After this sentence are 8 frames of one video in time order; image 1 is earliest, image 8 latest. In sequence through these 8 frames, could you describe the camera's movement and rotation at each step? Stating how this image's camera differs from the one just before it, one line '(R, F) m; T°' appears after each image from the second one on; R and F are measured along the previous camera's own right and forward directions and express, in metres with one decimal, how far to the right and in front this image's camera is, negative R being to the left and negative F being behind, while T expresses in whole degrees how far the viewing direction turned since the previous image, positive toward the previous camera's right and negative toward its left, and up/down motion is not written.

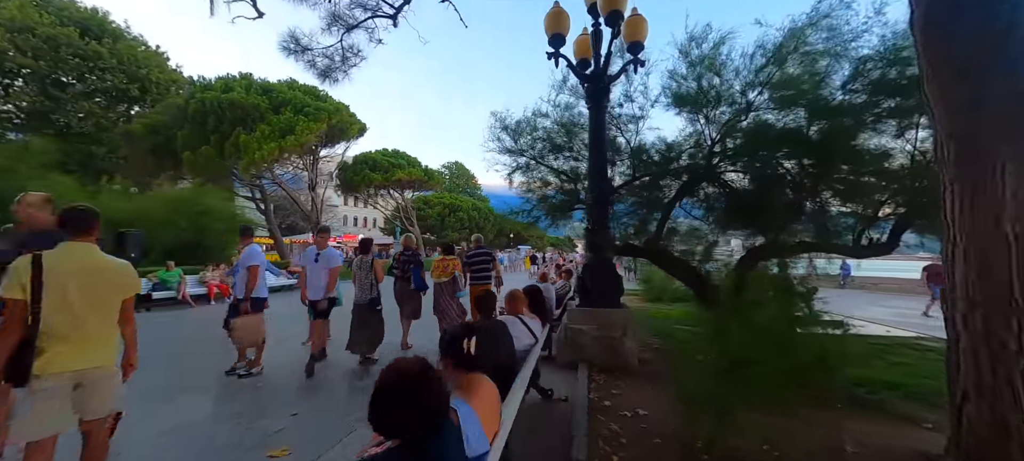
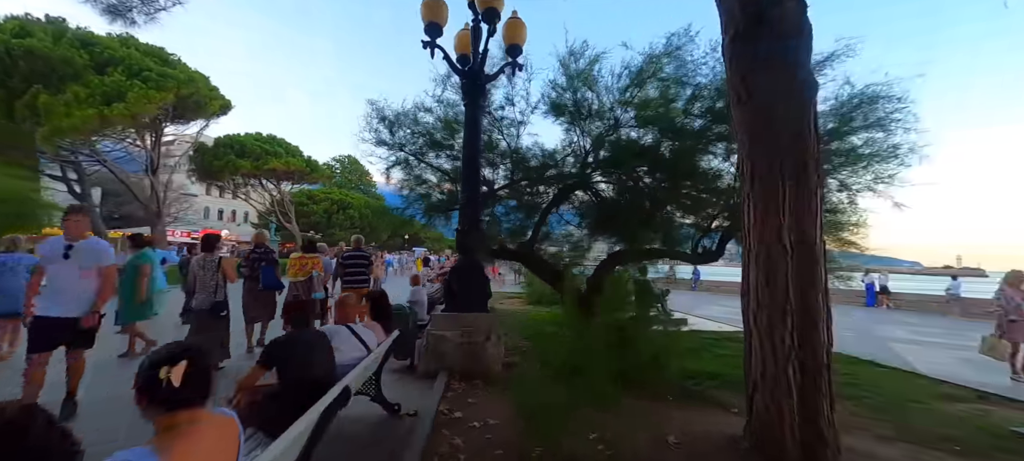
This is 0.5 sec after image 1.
(+0.3, +0.1) m; +14°
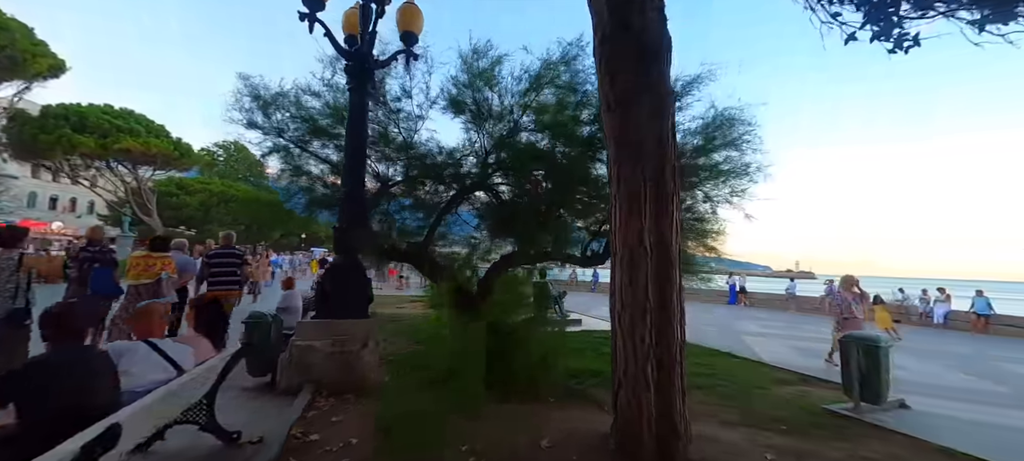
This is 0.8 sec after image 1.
(+0.2, +0.1) m; +13°
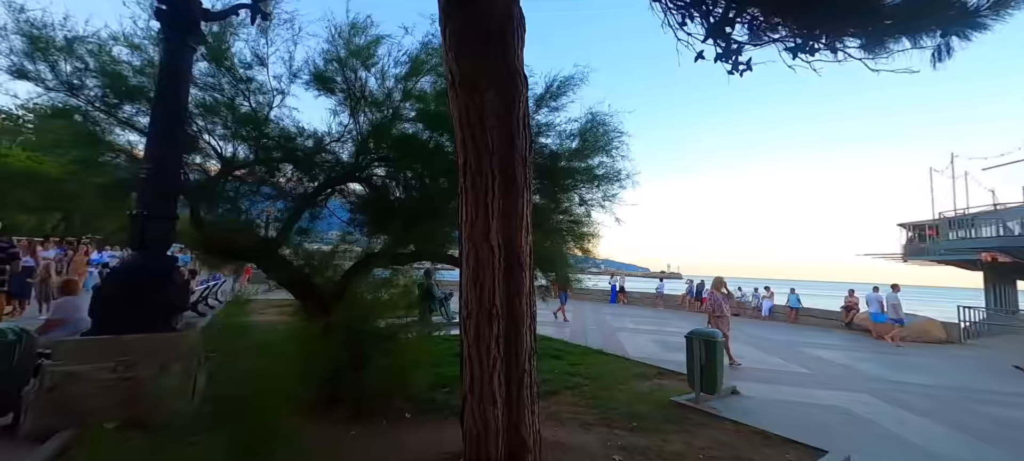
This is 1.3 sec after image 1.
(+0.4, +0.3) m; +14°
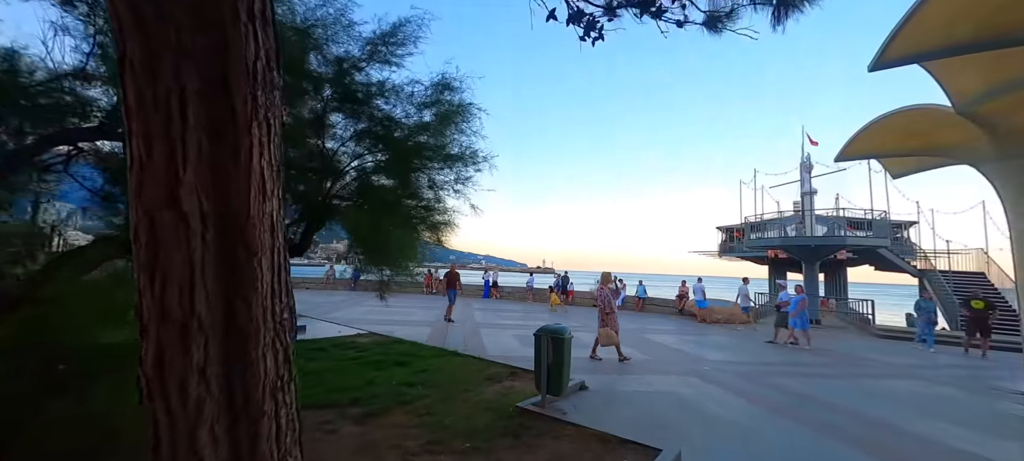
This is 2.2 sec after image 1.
(+0.5, +0.8) m; +17°
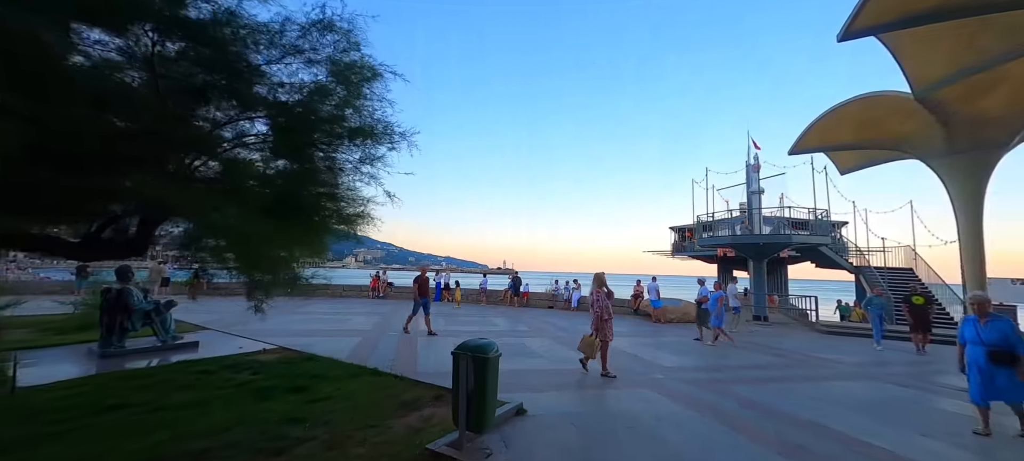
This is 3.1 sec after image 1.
(+0.4, +1.0) m; +6°
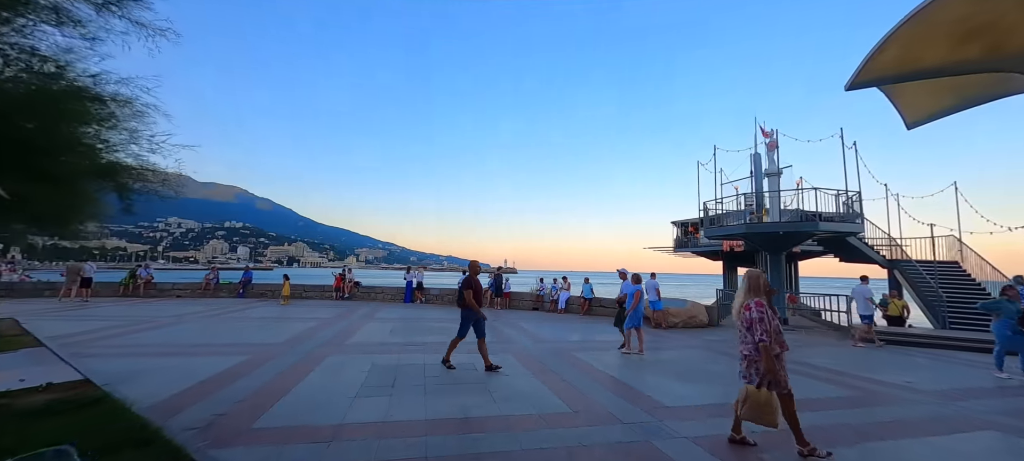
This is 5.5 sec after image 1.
(+1.0, +2.7) m; 0°
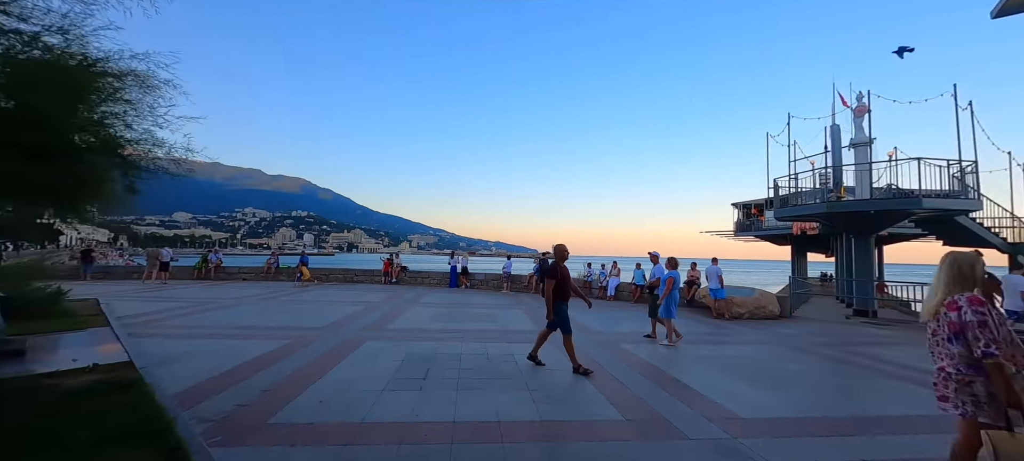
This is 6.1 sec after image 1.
(+0.1, +0.6) m; -7°
